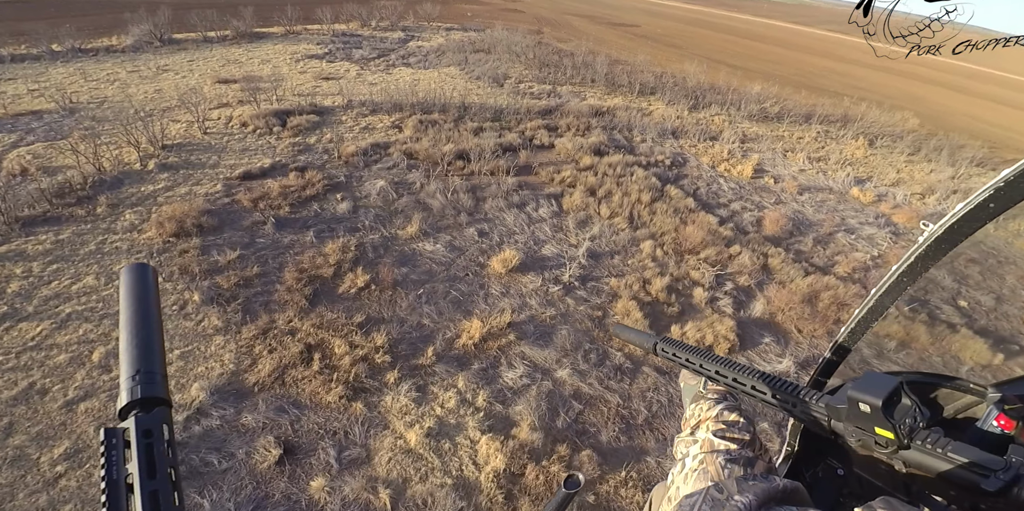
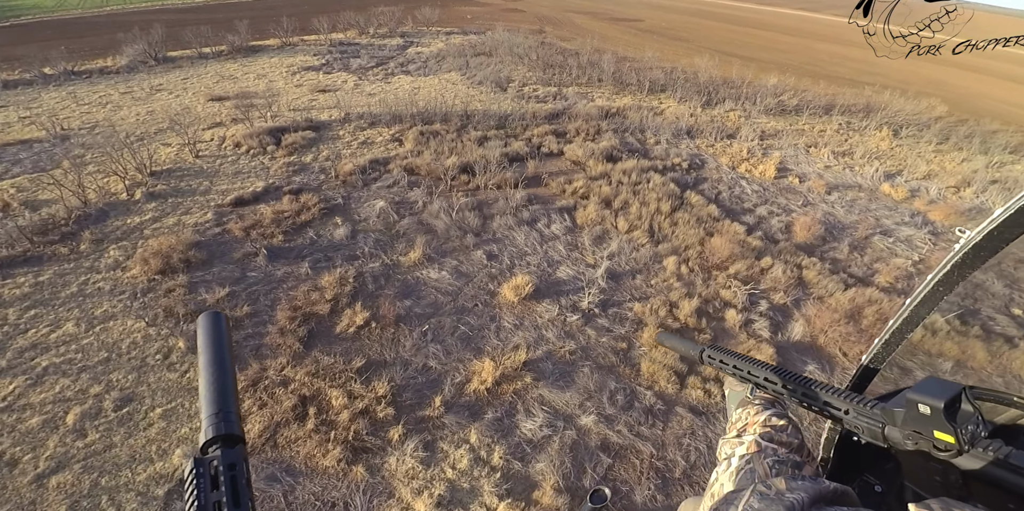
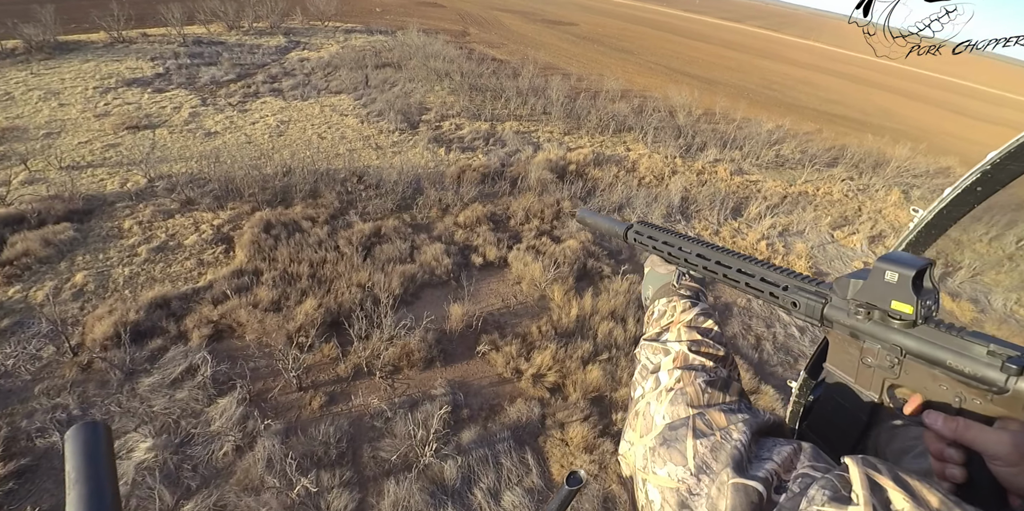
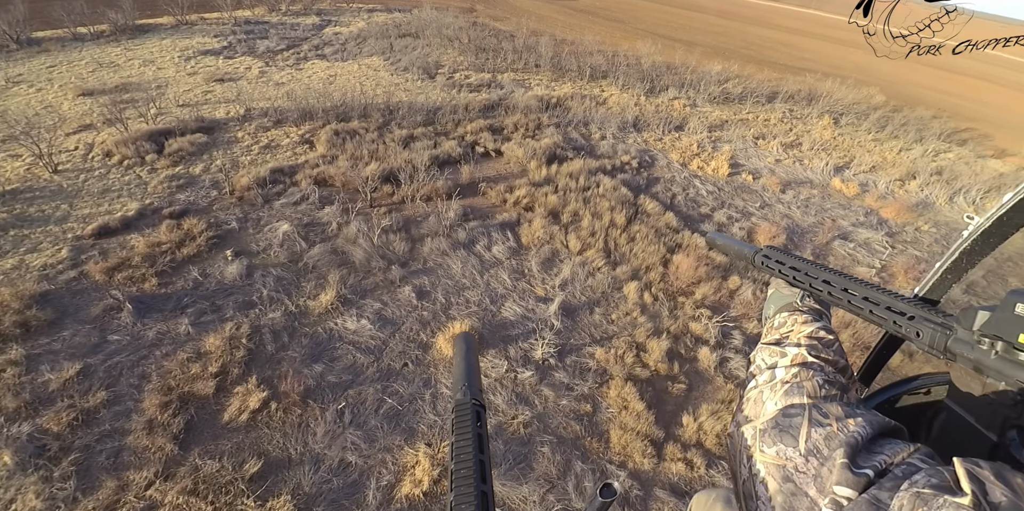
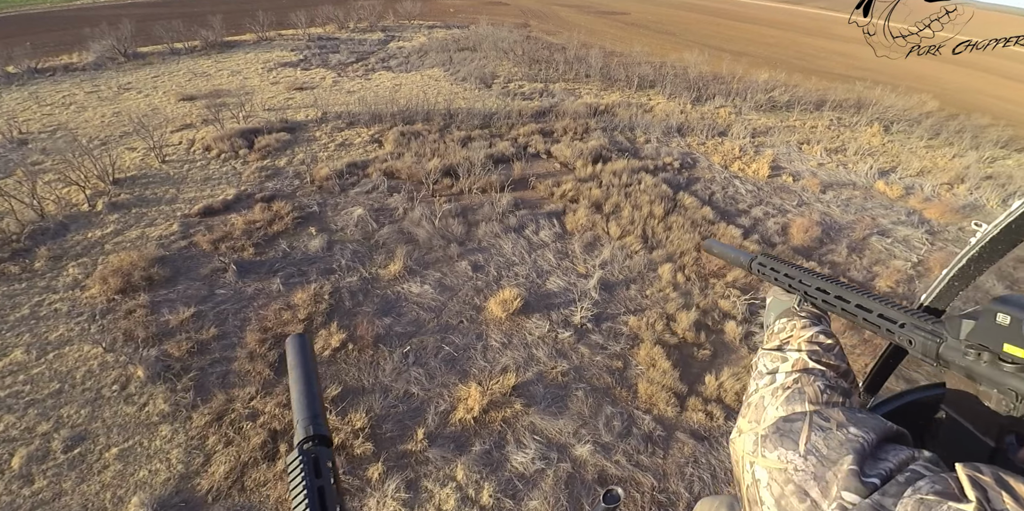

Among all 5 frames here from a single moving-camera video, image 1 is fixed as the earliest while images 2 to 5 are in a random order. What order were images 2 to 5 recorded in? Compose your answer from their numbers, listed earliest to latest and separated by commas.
2, 5, 4, 3
